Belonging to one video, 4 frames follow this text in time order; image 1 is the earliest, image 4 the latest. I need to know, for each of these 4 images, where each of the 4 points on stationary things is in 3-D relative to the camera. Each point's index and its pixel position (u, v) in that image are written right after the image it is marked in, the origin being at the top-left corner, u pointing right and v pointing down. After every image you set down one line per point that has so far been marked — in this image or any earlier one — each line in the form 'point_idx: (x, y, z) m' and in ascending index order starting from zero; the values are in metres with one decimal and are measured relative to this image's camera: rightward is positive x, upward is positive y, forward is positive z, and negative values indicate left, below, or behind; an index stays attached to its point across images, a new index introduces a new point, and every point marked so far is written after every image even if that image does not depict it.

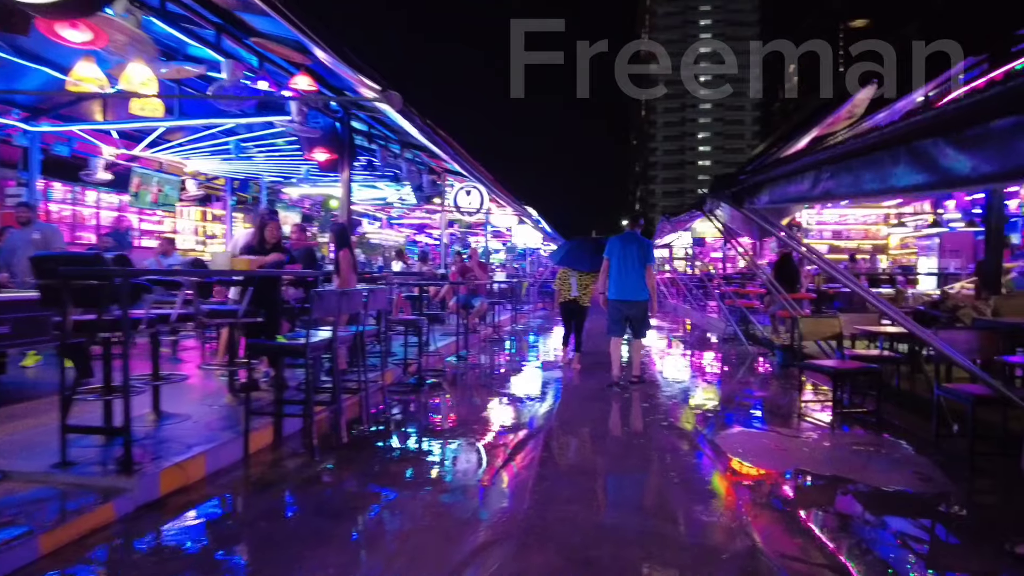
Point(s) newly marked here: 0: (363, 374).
0: (-1.5, -0.9, +6.8) m
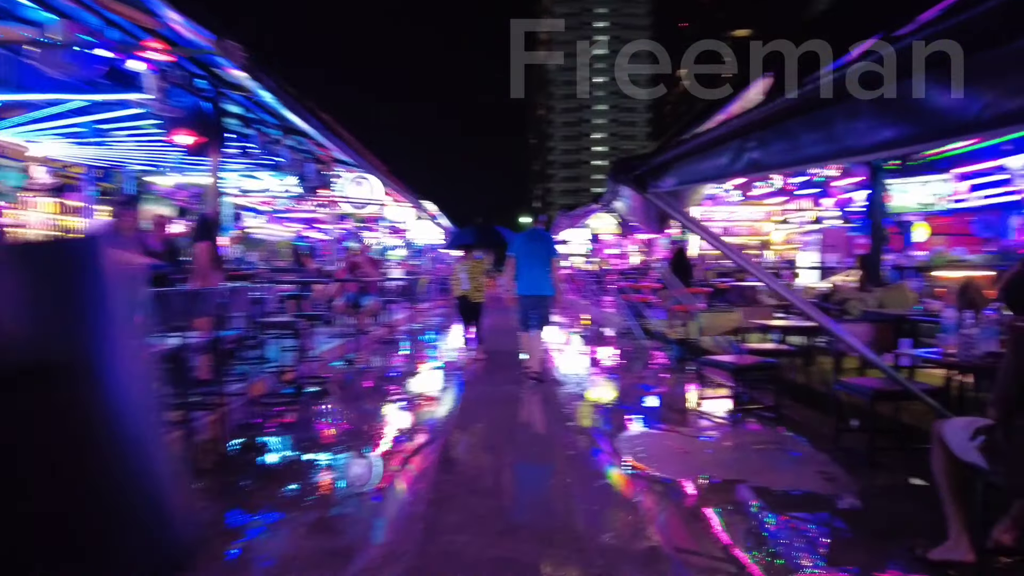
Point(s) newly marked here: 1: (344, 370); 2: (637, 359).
0: (-2.6, -0.9, +6.0) m
1: (-2.5, -1.3, +10.1) m
2: (+2.3, -1.3, +11.8) m
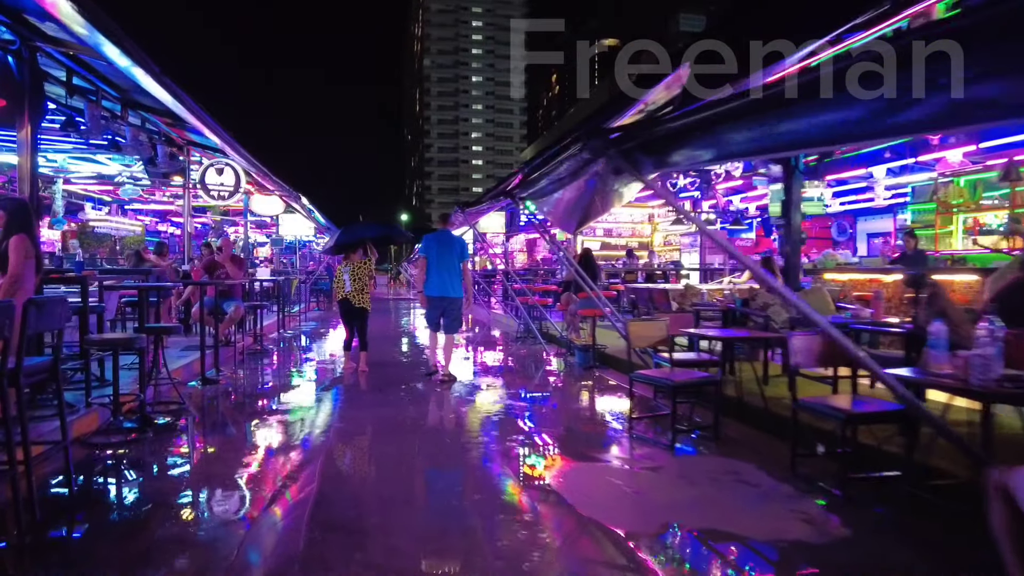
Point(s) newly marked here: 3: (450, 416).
0: (-3.2, -1.0, +4.5) m
1: (-4.0, -1.3, +8.5) m
2: (+0.5, -1.4, +11.1) m
3: (-0.6, -1.6, +7.5) m
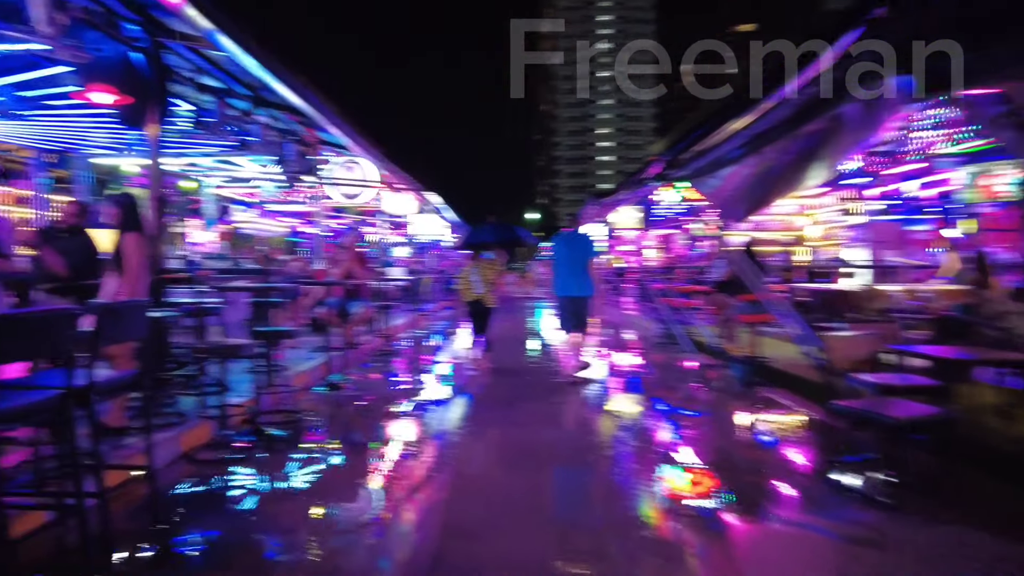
0: (-2.3, -1.0, +4.1) m
1: (-2.3, -1.3, +8.1) m
2: (+2.6, -1.4, +9.8) m
3: (+0.8, -1.6, +6.5) m
